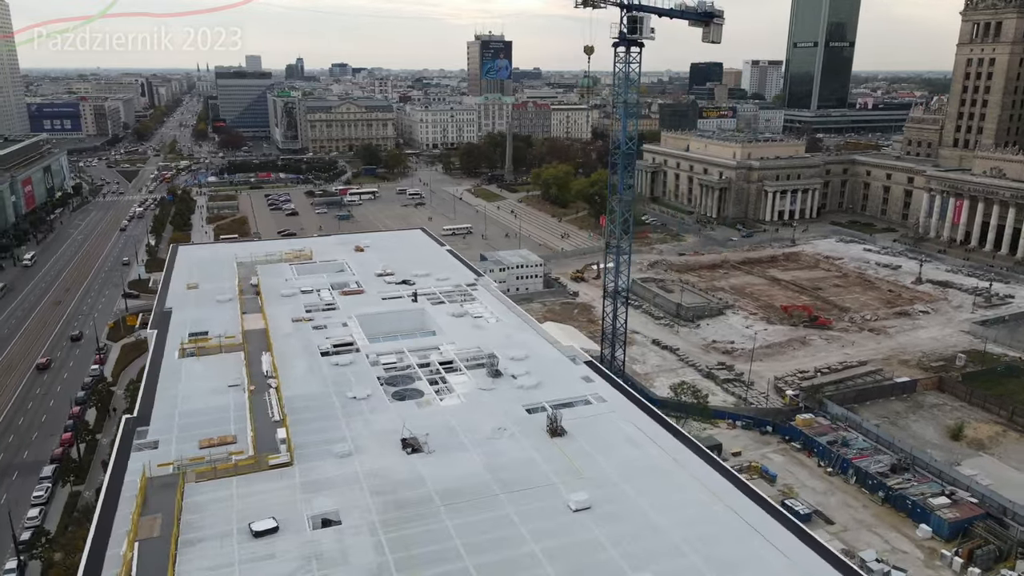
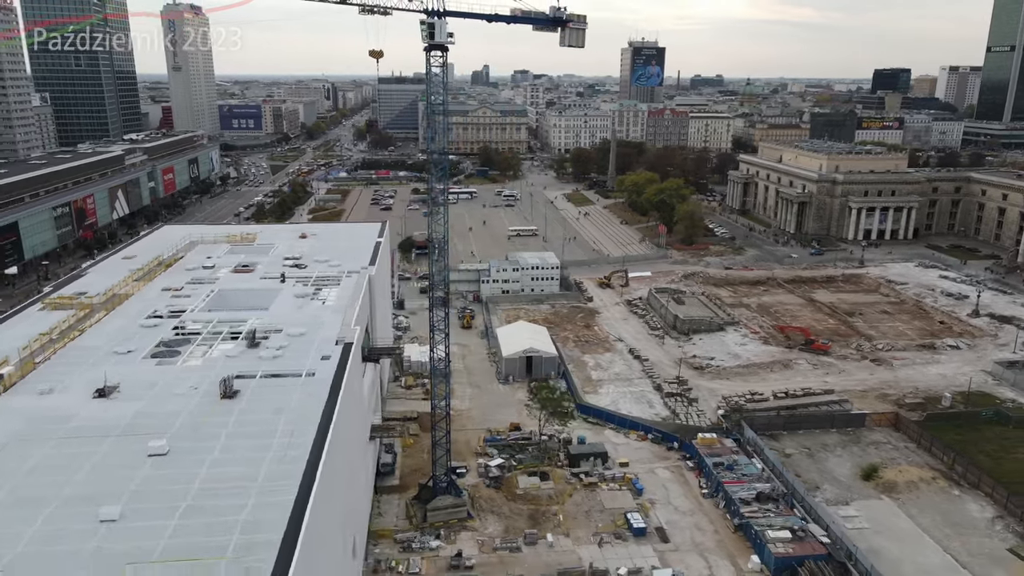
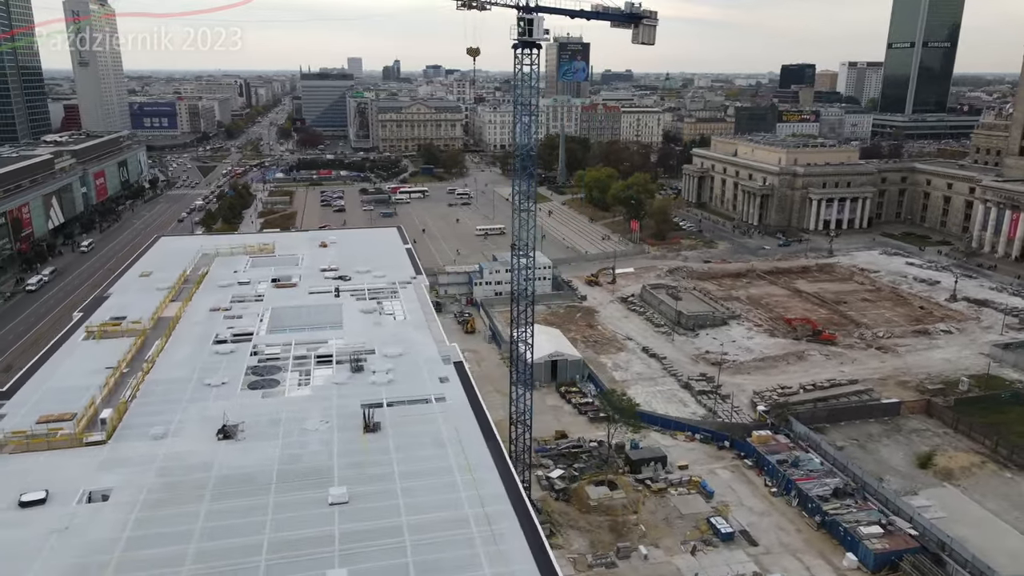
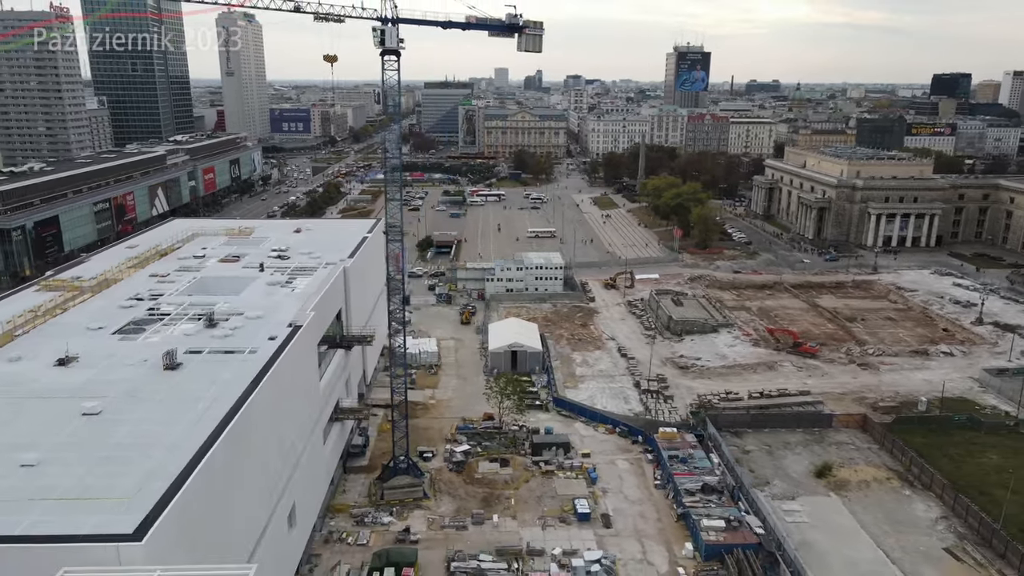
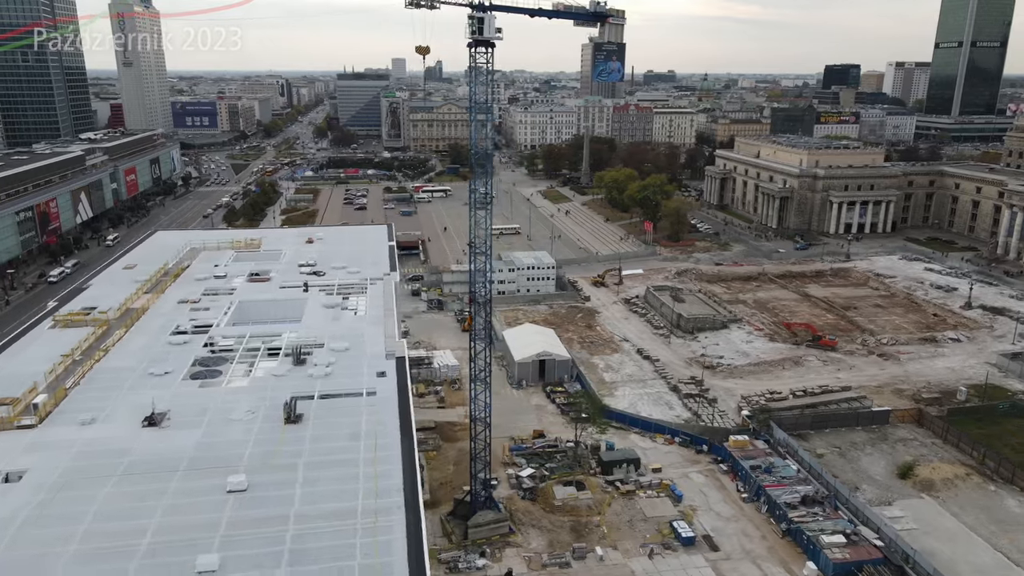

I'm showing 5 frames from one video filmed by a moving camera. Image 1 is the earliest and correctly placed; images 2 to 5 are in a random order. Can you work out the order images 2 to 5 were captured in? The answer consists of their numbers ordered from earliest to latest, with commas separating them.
3, 5, 2, 4
